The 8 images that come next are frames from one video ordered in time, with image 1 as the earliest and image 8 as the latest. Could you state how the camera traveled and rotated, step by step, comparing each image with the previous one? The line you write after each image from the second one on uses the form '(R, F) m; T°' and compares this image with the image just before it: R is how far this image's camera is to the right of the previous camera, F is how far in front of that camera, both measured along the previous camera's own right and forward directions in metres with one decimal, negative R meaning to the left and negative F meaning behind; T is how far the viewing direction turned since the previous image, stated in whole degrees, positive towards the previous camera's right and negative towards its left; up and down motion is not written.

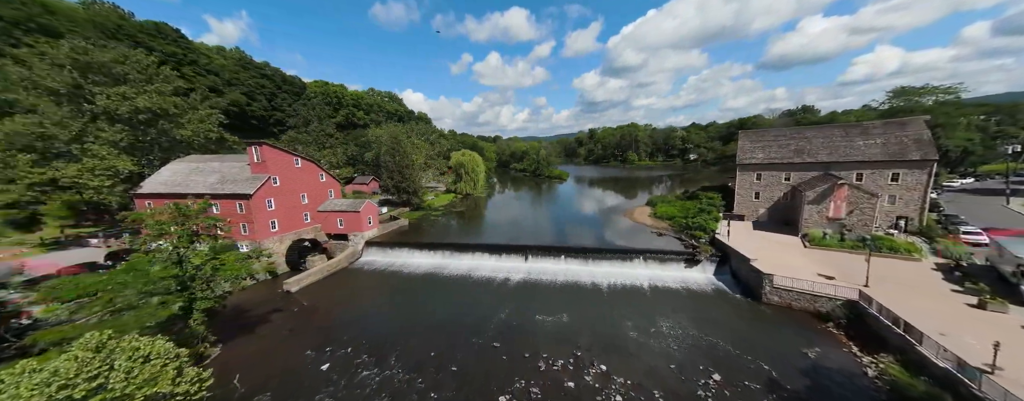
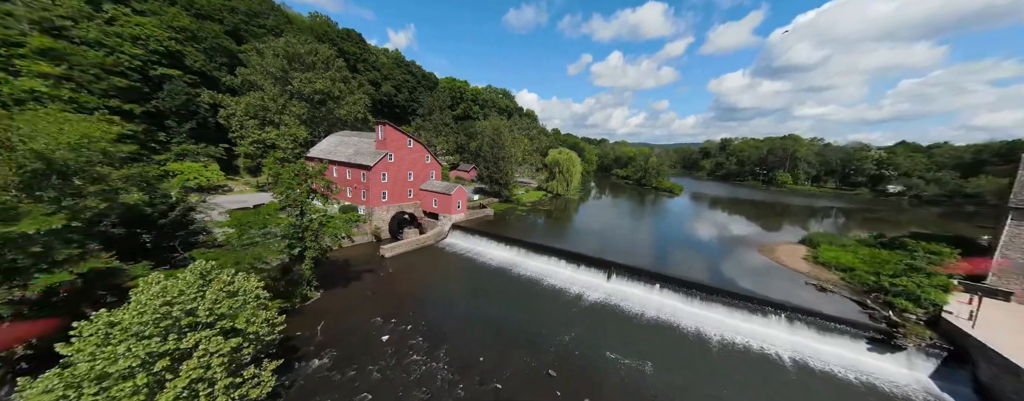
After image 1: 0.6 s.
(+0.7, +2.3) m; -19°
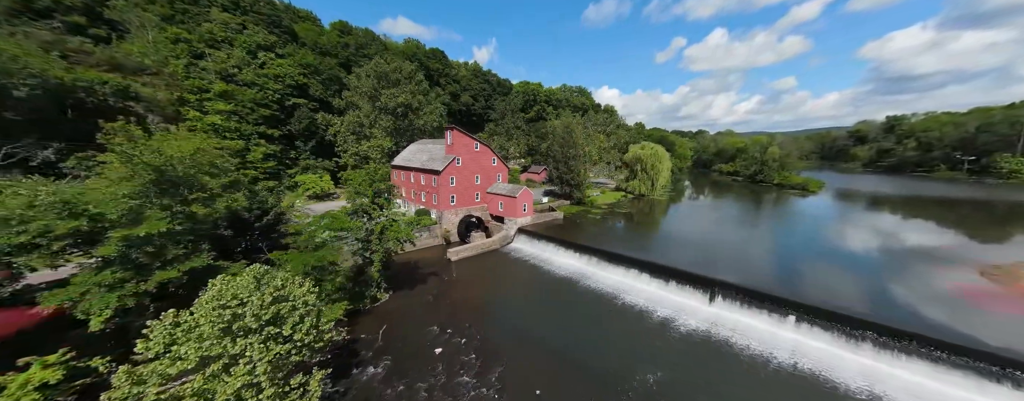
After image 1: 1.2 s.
(+0.9, +2.4) m; -16°
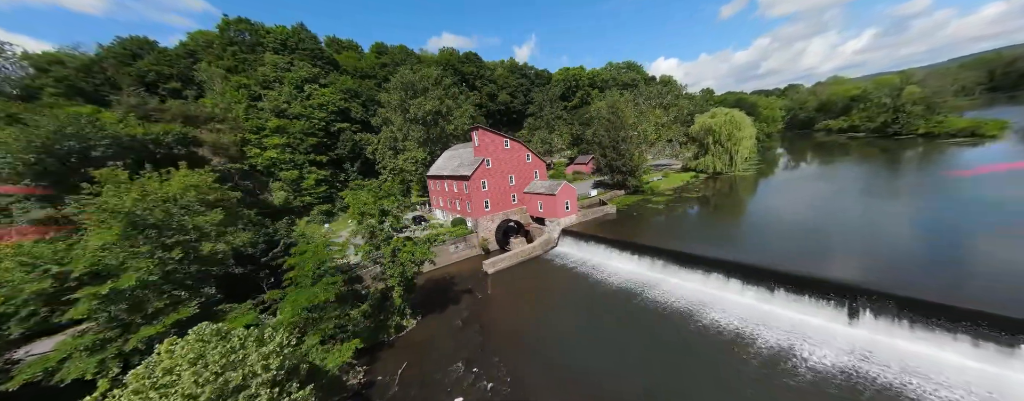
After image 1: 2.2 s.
(+1.6, +3.8) m; -11°
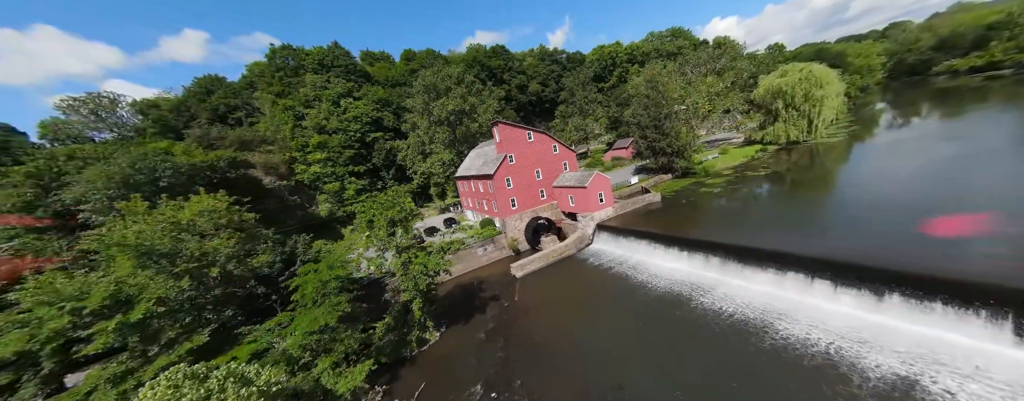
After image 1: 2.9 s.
(+1.6, +2.0) m; -9°
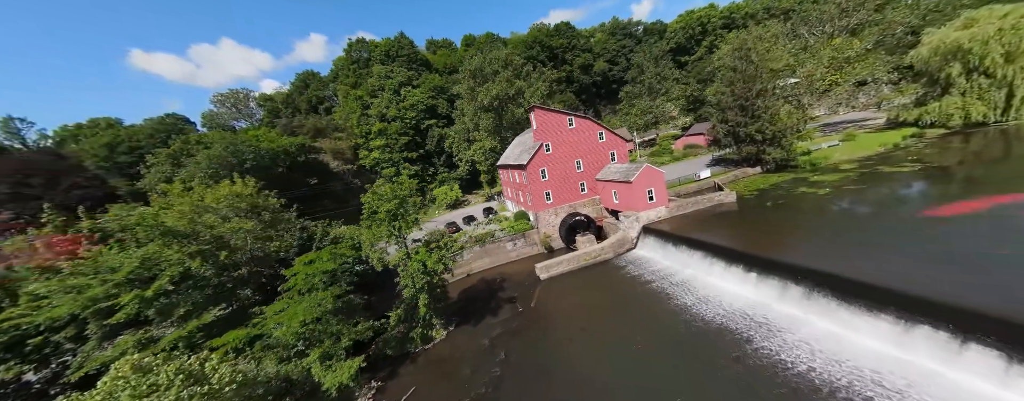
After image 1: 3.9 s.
(+3.1, +2.5) m; -14°
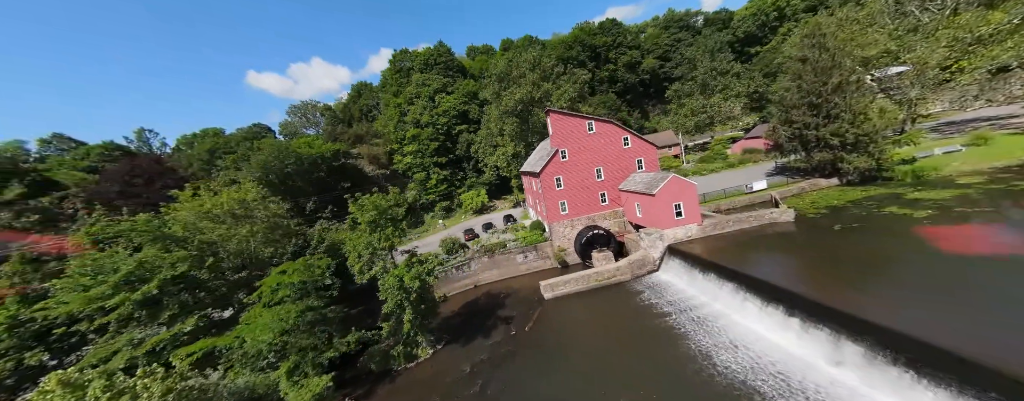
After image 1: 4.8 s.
(+3.0, +1.8) m; -10°
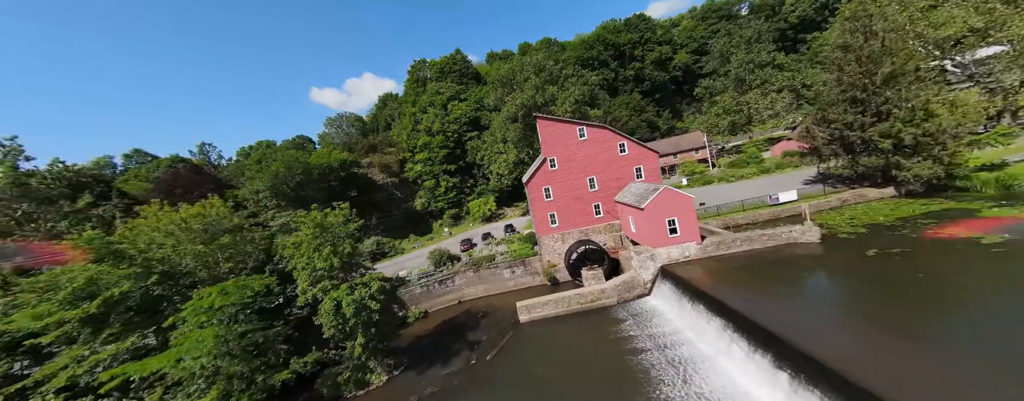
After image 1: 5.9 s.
(+3.6, +1.6) m; -7°
